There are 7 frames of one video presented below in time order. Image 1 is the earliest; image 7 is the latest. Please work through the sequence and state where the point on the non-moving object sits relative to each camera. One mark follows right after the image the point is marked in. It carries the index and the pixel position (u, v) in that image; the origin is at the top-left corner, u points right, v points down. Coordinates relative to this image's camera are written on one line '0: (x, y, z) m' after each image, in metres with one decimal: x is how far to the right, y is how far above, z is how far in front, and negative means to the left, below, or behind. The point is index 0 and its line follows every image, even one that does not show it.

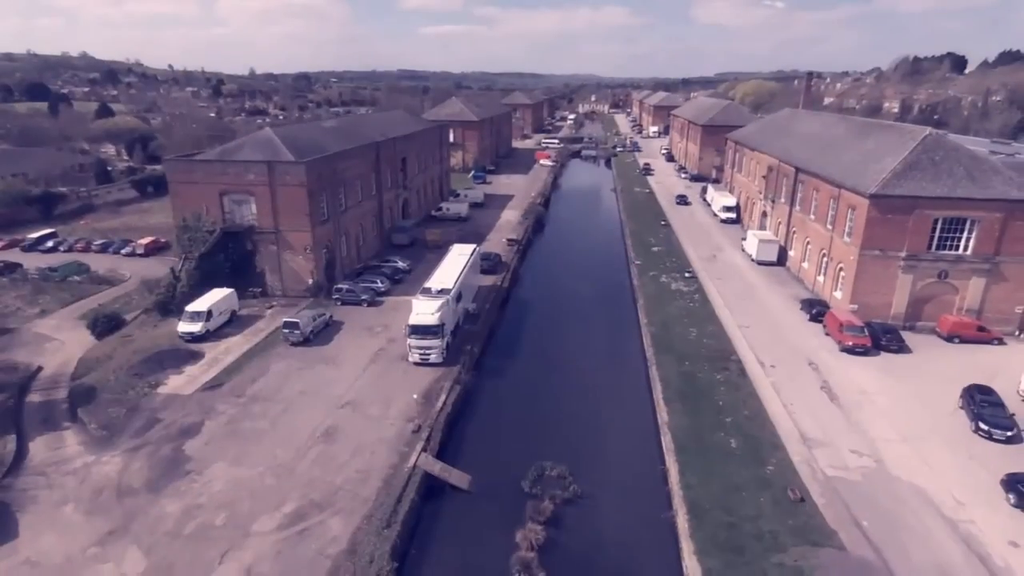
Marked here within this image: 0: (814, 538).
0: (+8.8, -7.2, +17.2) m
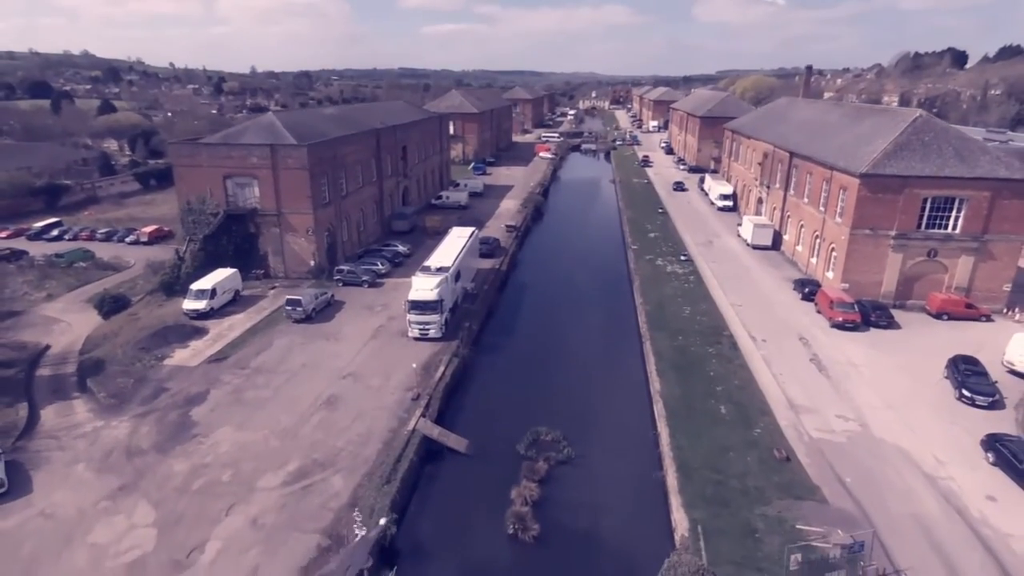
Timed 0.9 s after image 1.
0: (+8.6, -6.2, +17.9) m
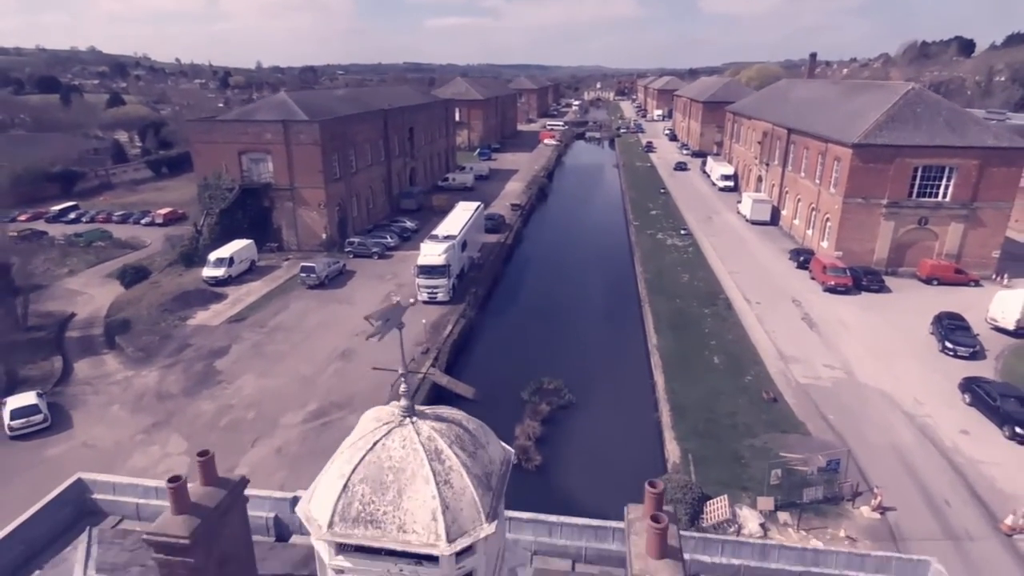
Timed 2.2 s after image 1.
0: (+8.8, -4.5, +19.1) m
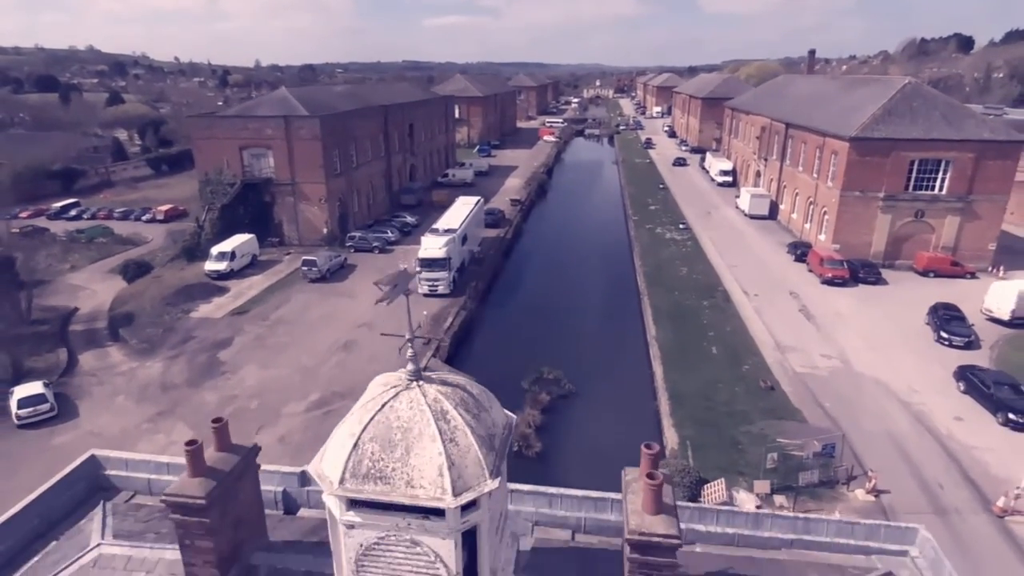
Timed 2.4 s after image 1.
0: (+8.8, -4.1, +19.4) m
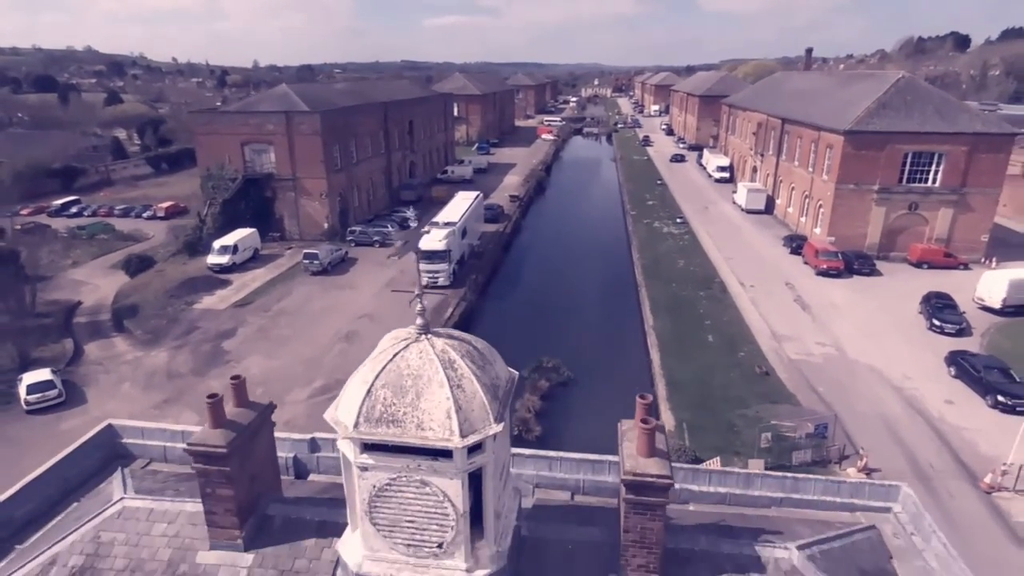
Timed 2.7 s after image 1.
0: (+8.8, -3.7, +19.8) m
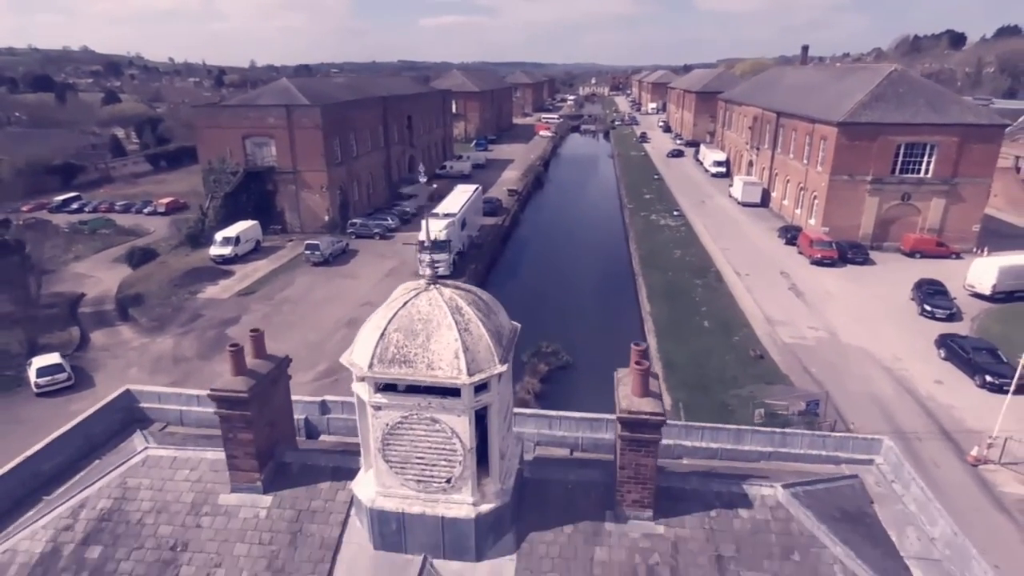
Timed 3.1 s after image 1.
0: (+8.8, -3.1, +20.3) m
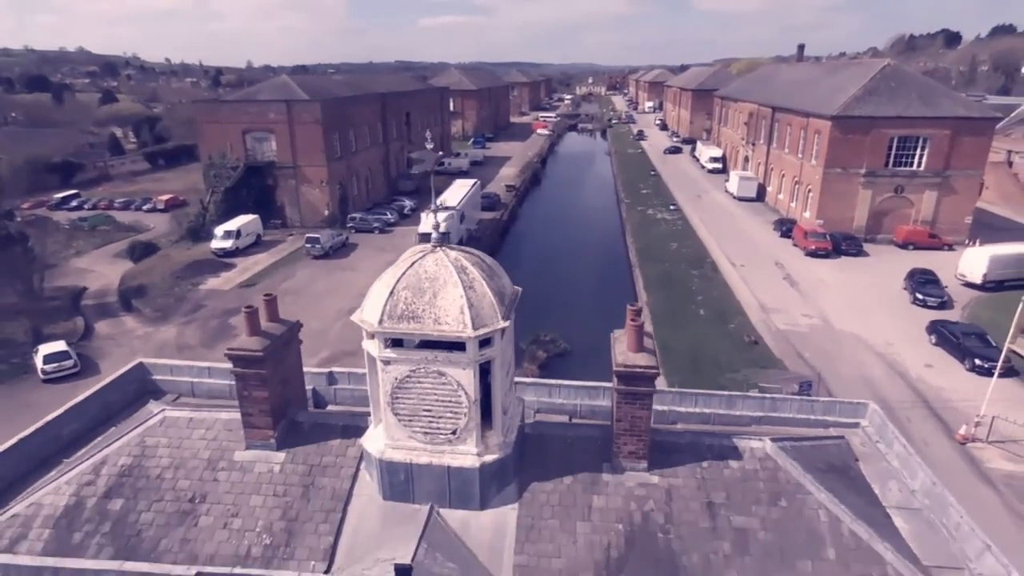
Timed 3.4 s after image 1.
0: (+8.8, -2.7, +20.7) m
